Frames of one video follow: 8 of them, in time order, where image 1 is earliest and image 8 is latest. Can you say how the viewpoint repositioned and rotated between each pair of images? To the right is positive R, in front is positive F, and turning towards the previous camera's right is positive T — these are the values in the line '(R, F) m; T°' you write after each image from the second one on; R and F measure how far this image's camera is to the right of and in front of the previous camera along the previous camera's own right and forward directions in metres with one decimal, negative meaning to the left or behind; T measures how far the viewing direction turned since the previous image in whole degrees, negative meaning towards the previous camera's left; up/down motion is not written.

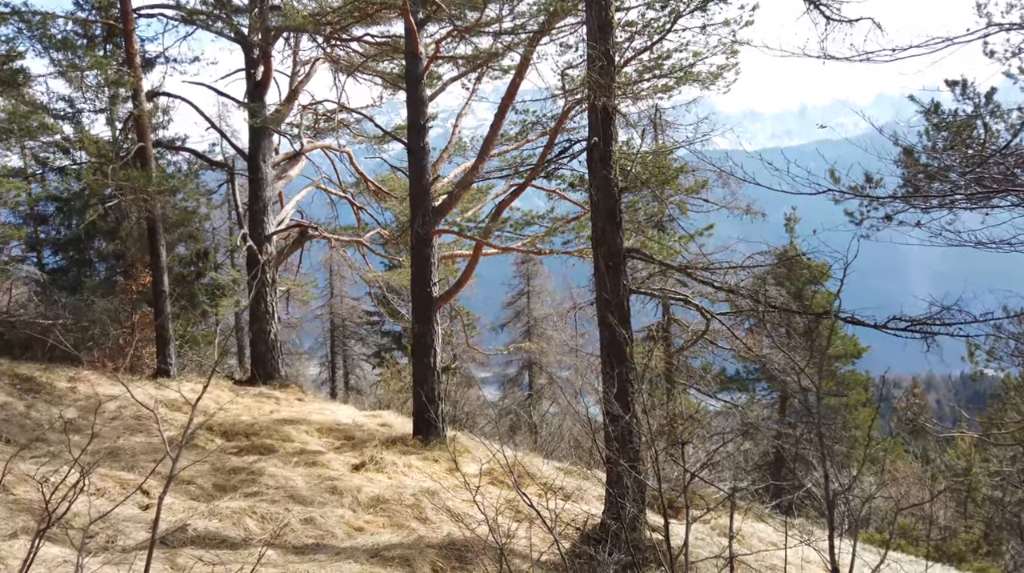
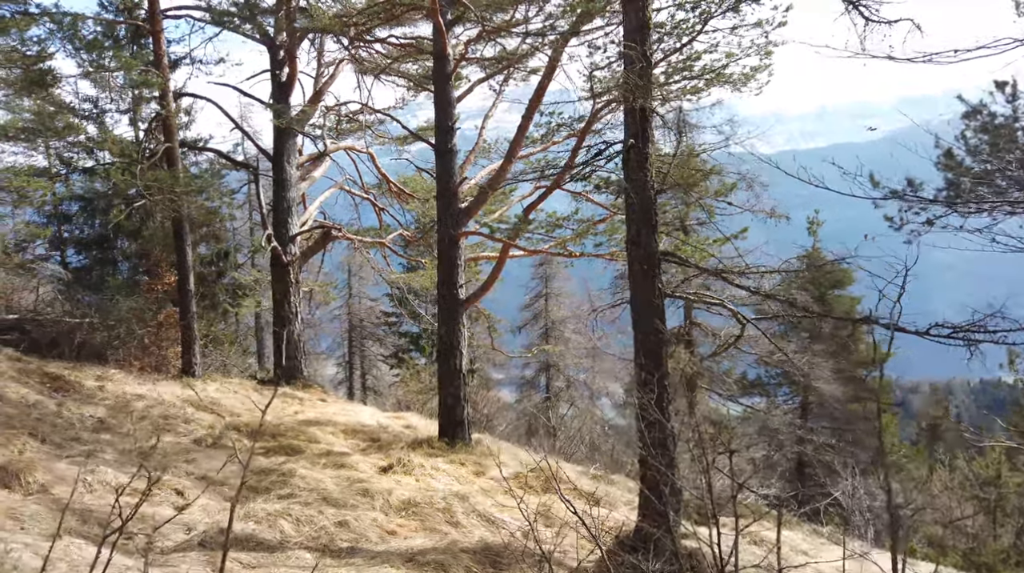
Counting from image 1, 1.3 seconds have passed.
(-0.1, 0.0) m; -1°
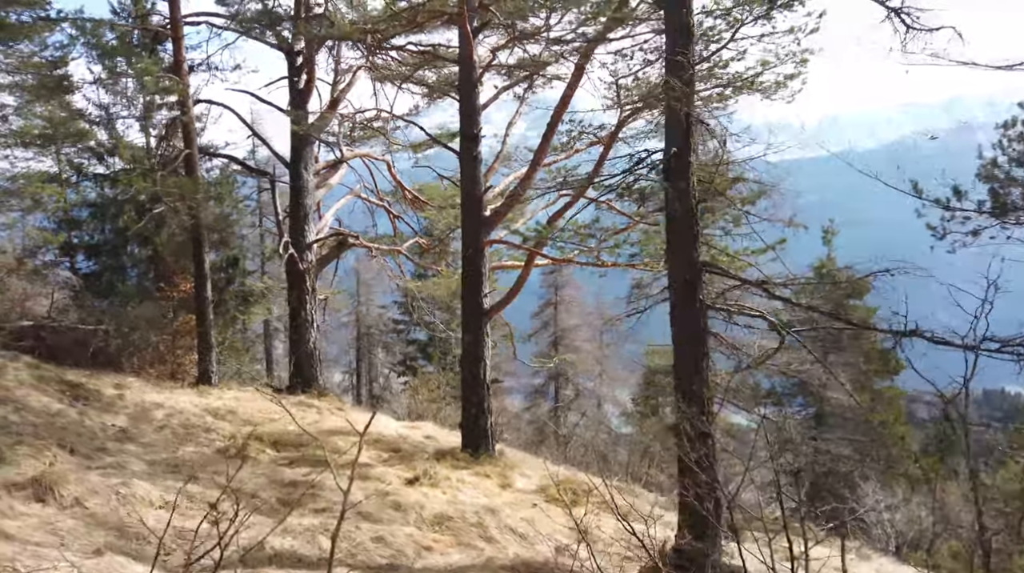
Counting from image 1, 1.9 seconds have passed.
(-0.2, +0.1) m; 0°
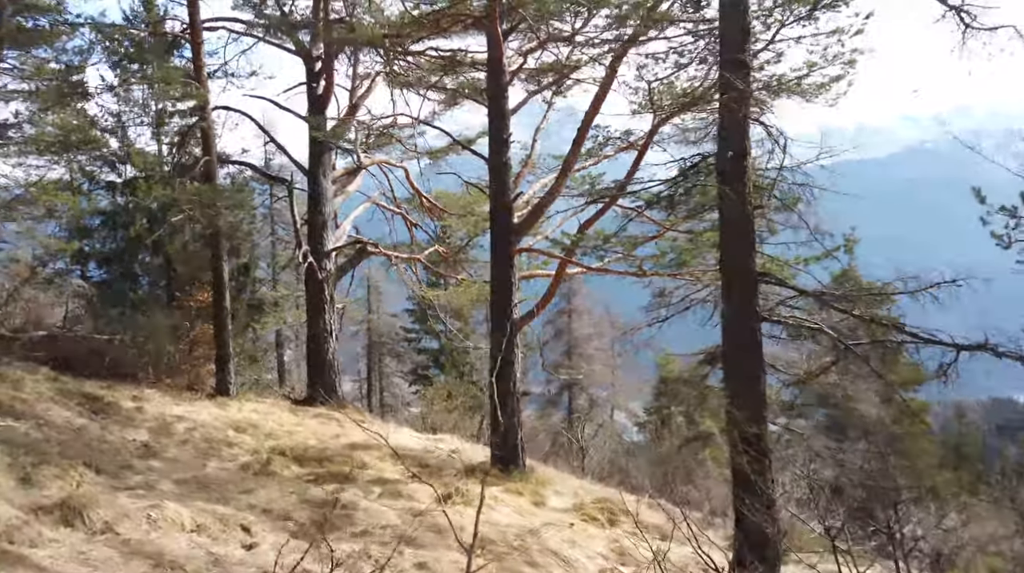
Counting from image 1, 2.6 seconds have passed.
(-0.2, +0.3) m; 0°
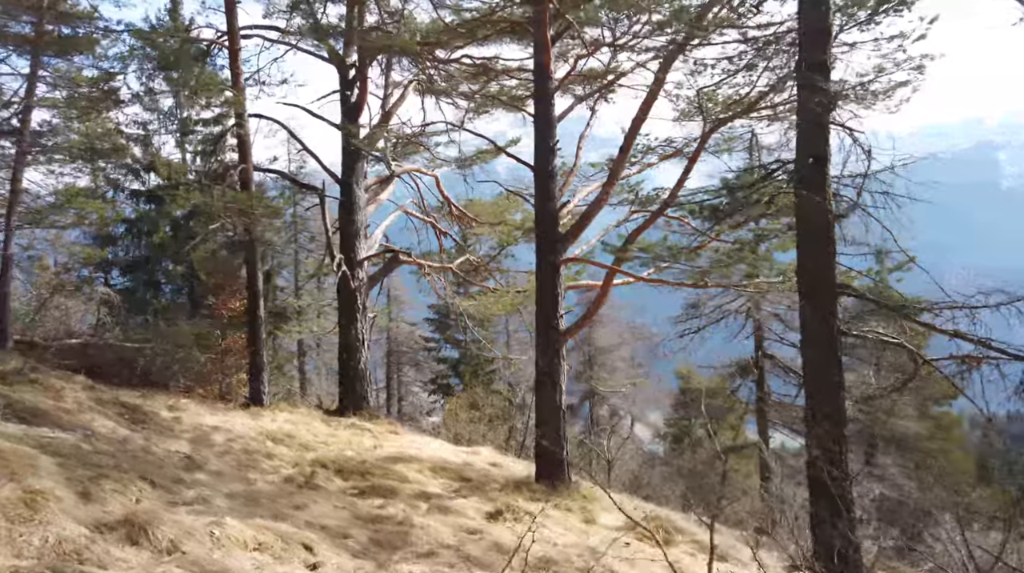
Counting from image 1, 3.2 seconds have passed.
(-0.3, +0.2) m; -1°
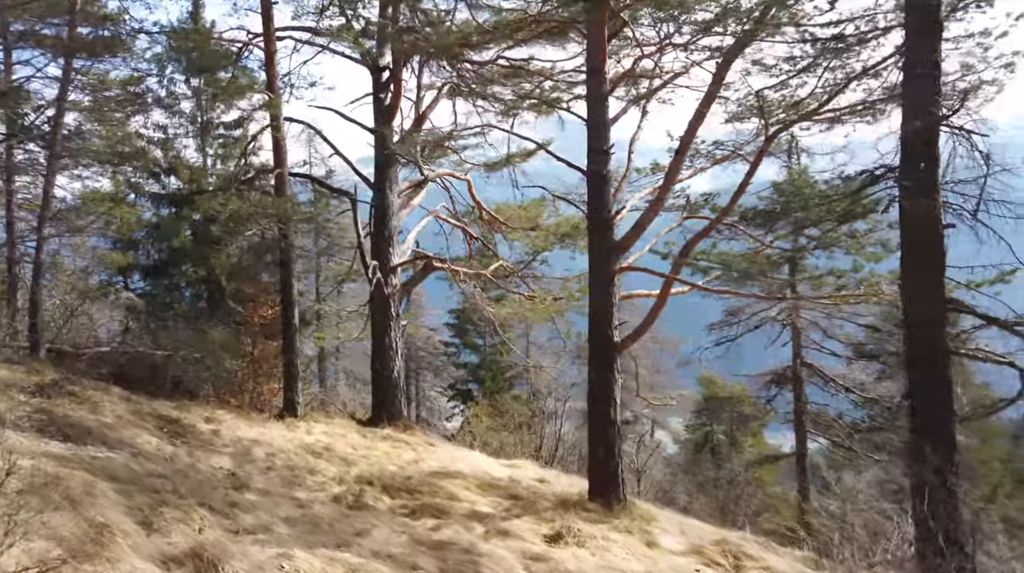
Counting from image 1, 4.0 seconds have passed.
(-0.4, +0.4) m; -1°
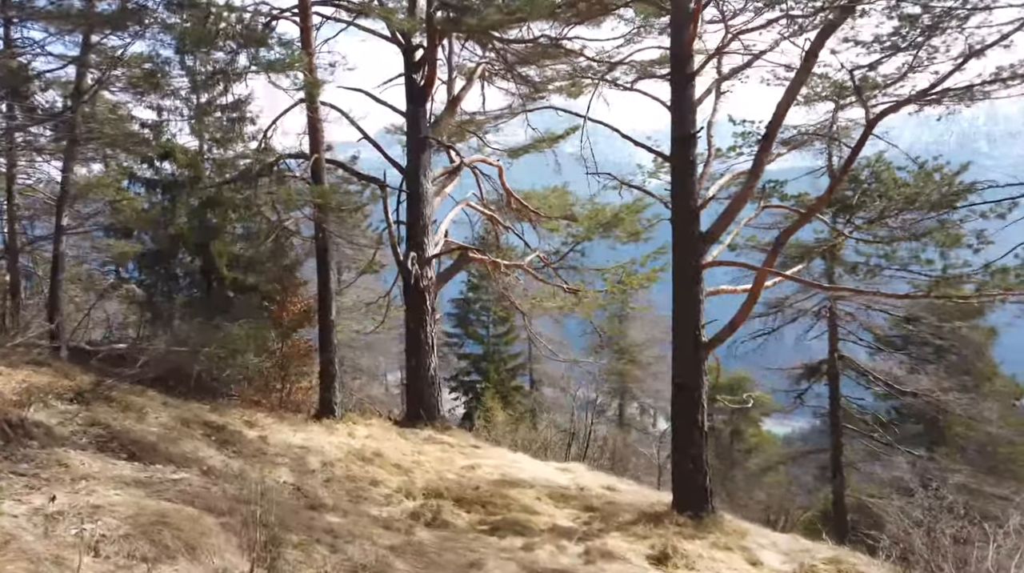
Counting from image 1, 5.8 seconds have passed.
(-0.9, +0.9) m; +1°
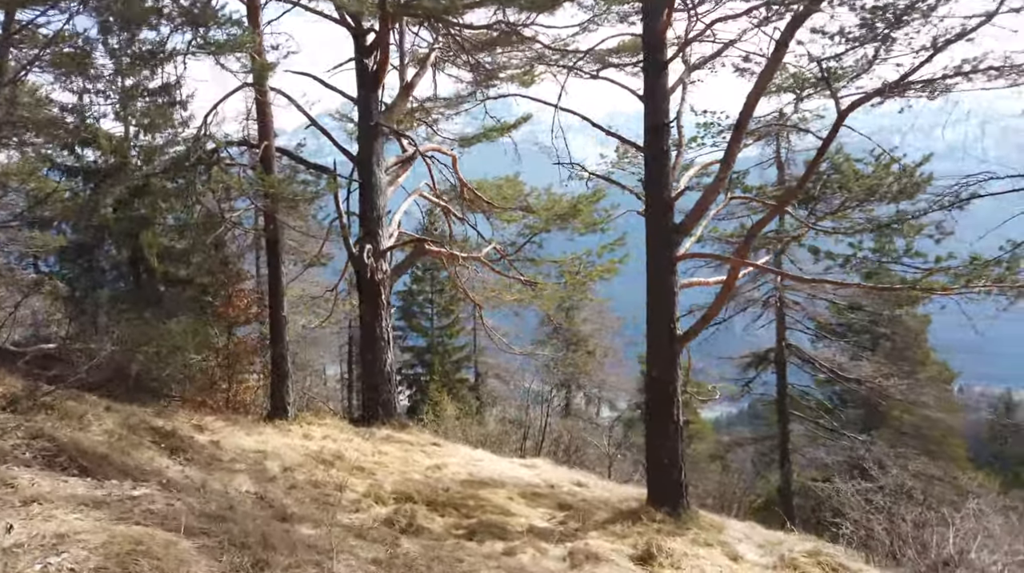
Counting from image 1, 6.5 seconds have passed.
(-0.3, +0.4) m; +3°
